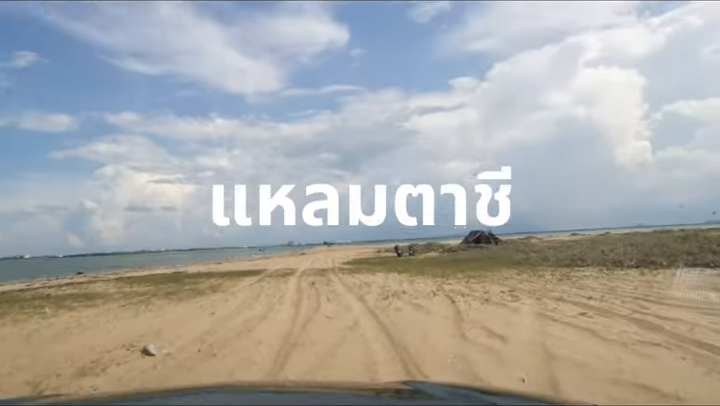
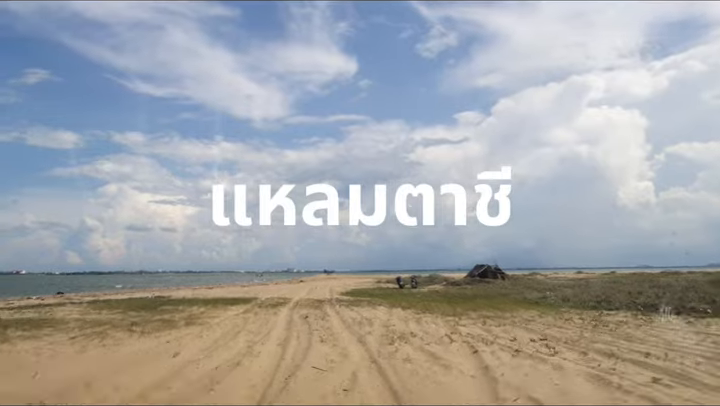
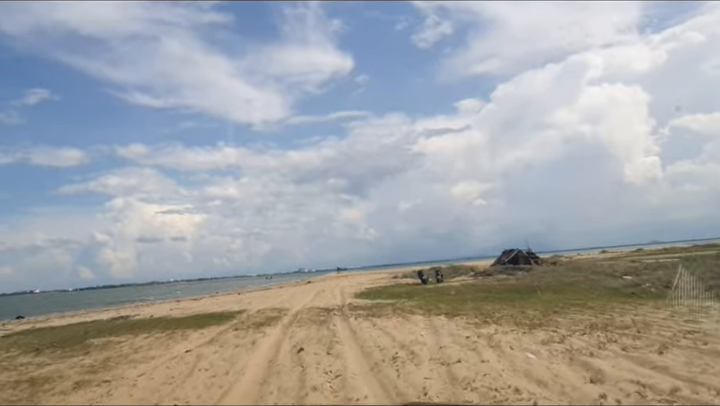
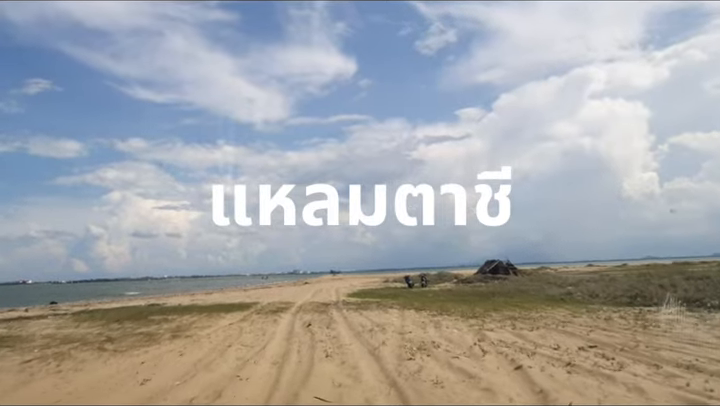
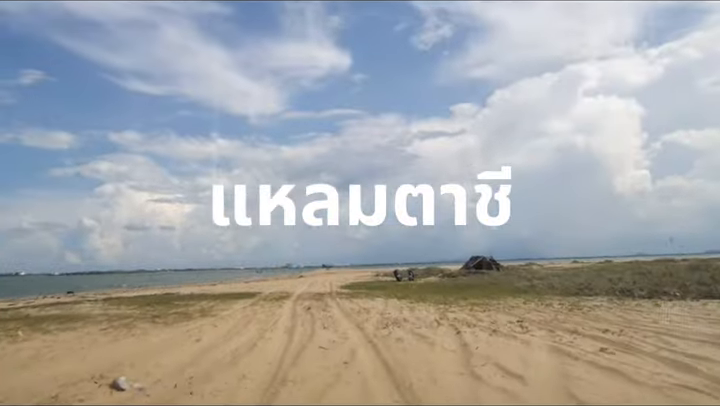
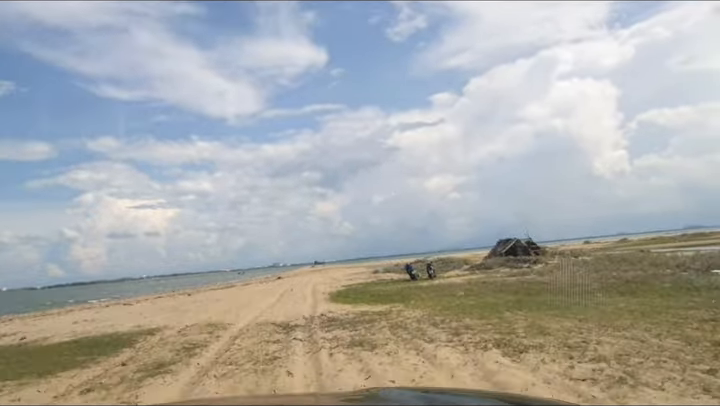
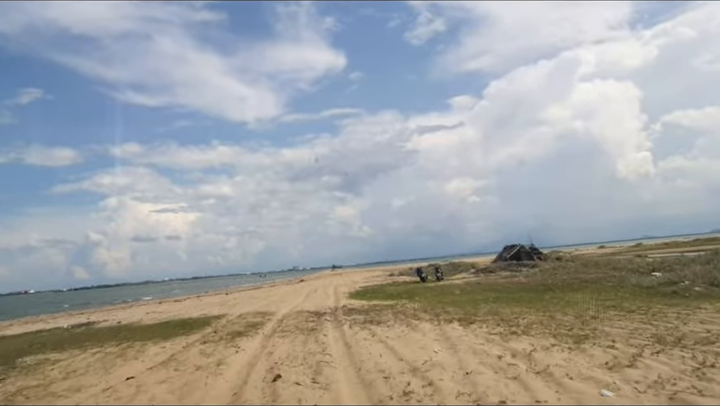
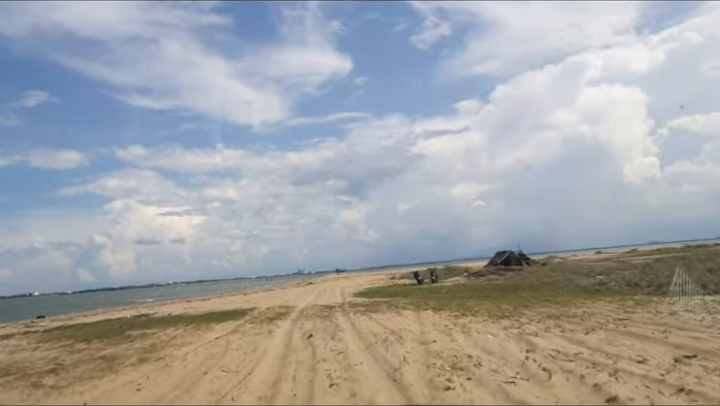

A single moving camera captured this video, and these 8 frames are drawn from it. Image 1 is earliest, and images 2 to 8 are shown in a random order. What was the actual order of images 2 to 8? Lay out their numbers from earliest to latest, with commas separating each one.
5, 2, 4, 8, 3, 7, 6
